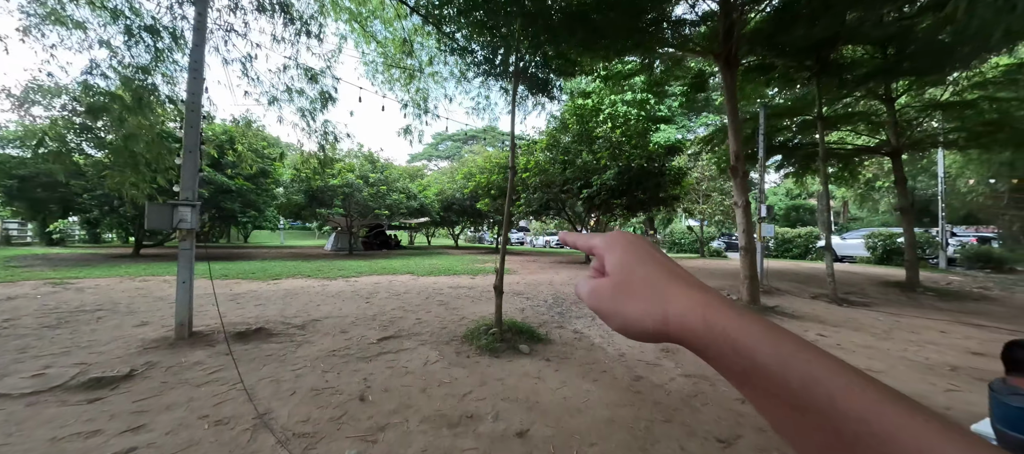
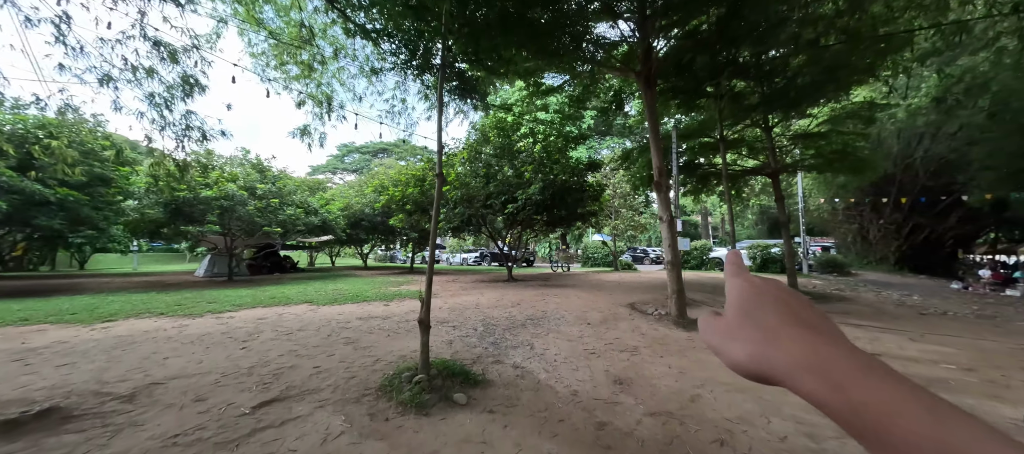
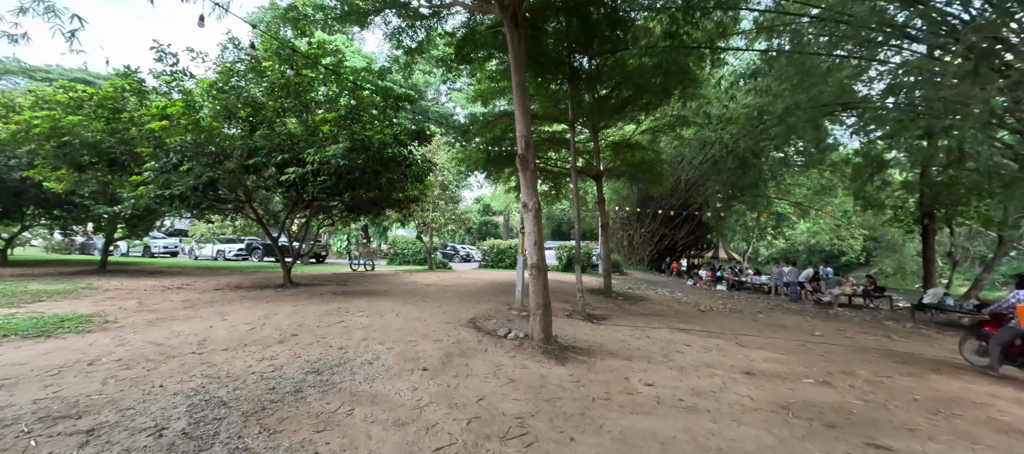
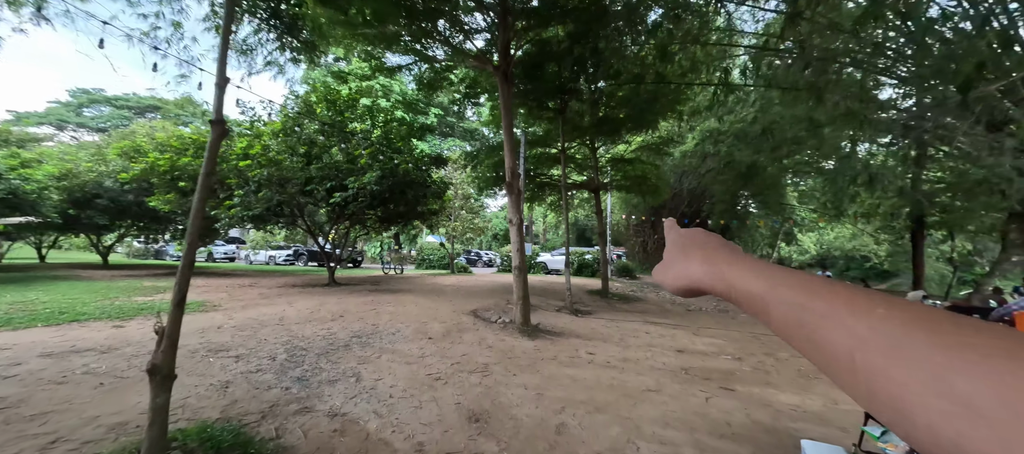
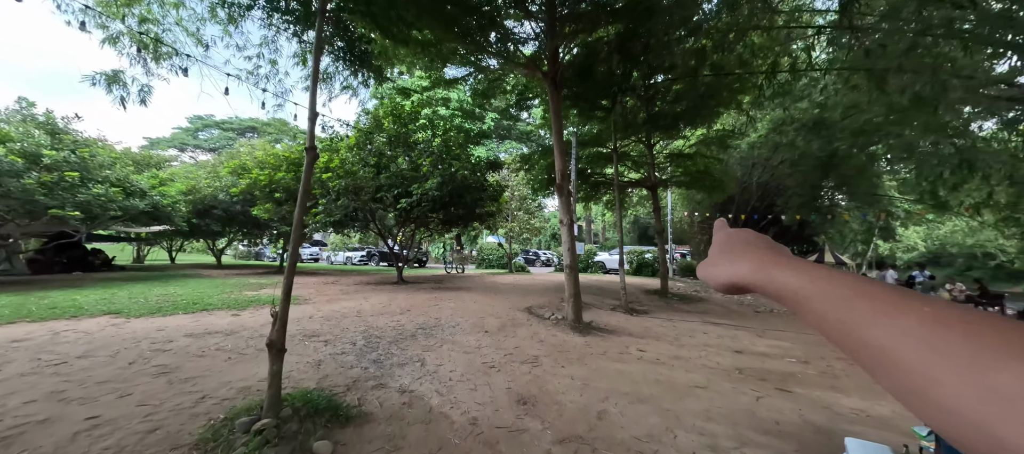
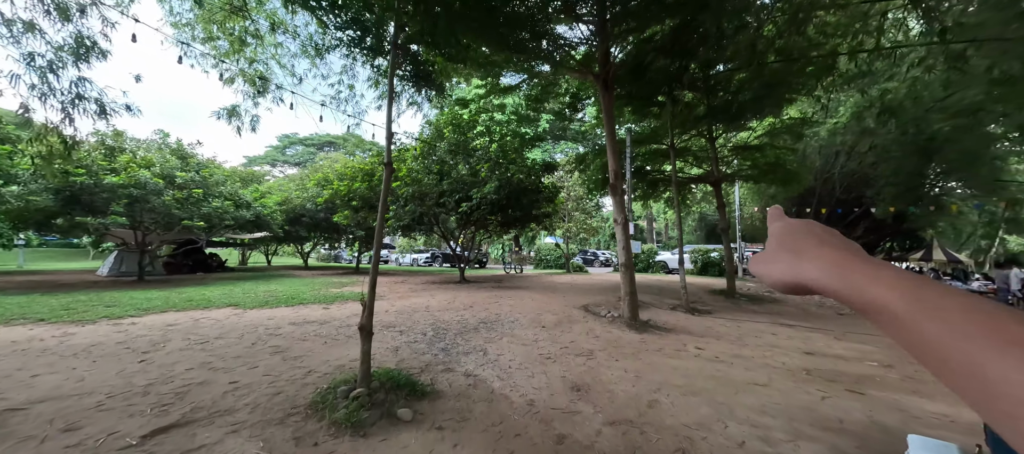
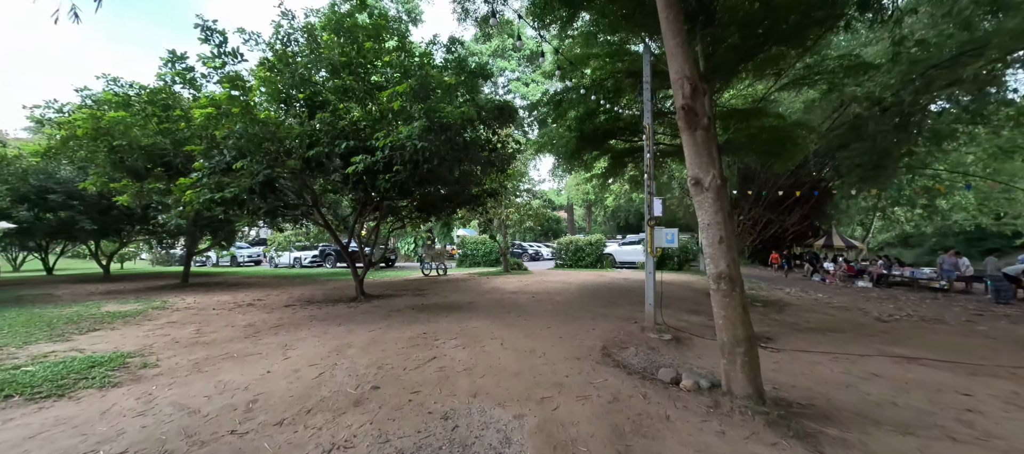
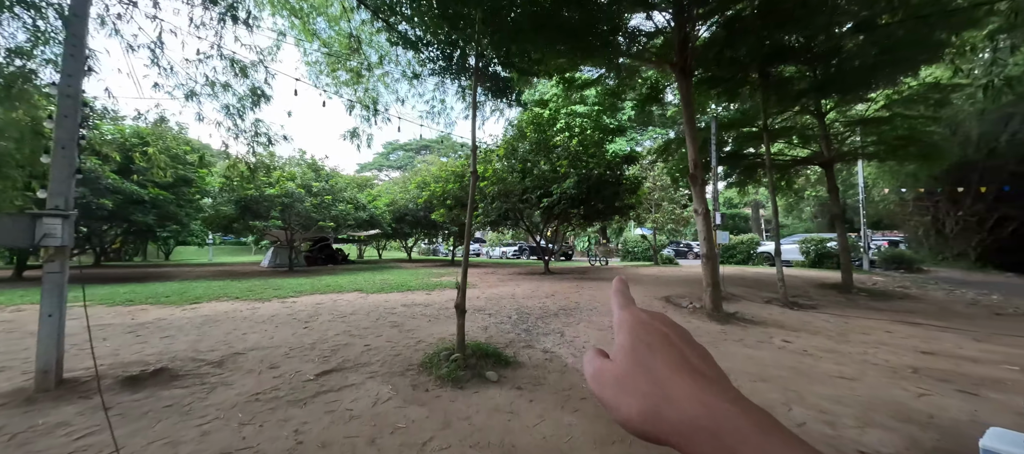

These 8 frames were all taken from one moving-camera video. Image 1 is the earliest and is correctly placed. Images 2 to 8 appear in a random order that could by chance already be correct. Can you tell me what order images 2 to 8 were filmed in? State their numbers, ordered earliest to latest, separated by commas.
8, 2, 6, 5, 4, 3, 7
